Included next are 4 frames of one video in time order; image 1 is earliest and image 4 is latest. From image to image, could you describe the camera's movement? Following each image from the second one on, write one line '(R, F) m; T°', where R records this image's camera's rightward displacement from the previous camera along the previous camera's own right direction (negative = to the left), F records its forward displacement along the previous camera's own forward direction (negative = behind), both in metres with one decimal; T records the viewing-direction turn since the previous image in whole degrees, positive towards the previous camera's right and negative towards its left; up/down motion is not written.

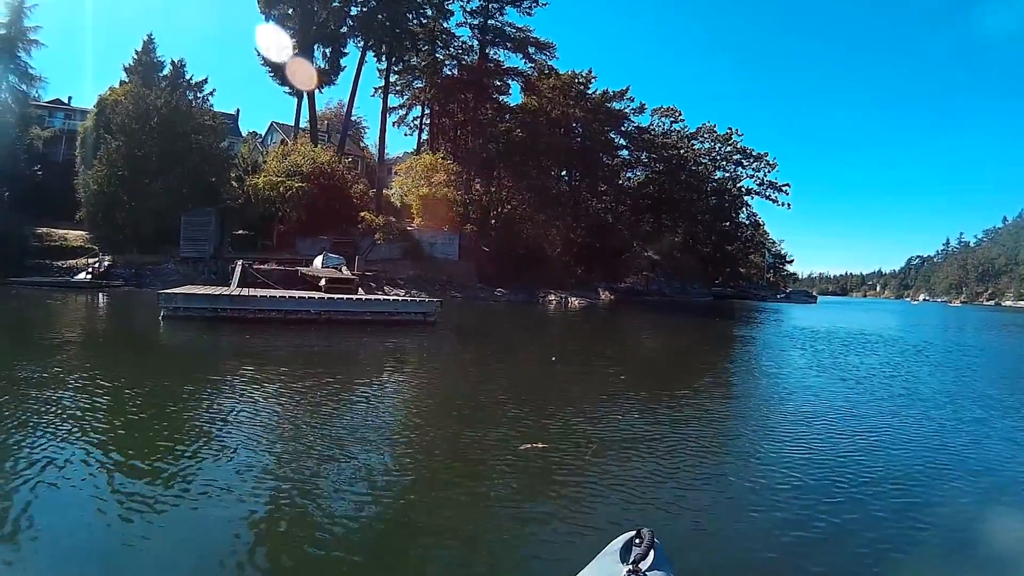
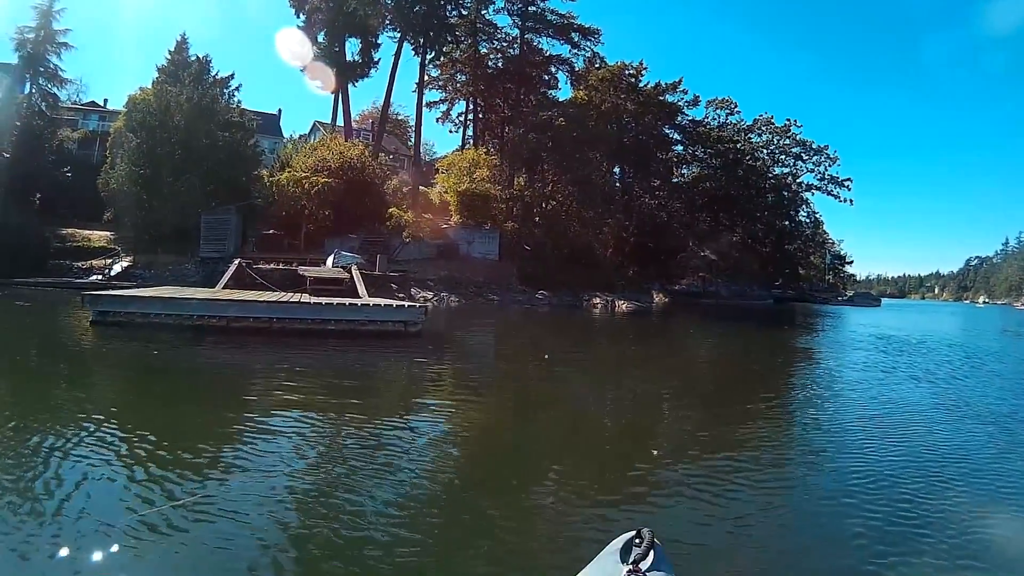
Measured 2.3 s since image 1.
(+0.2, +2.0) m; -4°
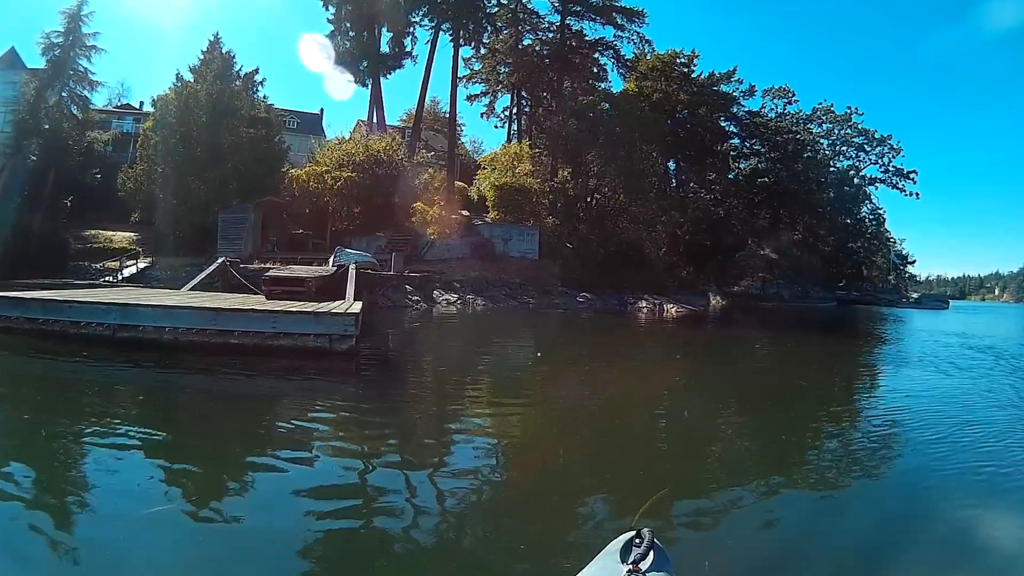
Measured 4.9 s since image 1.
(+0.3, +1.8) m; -4°
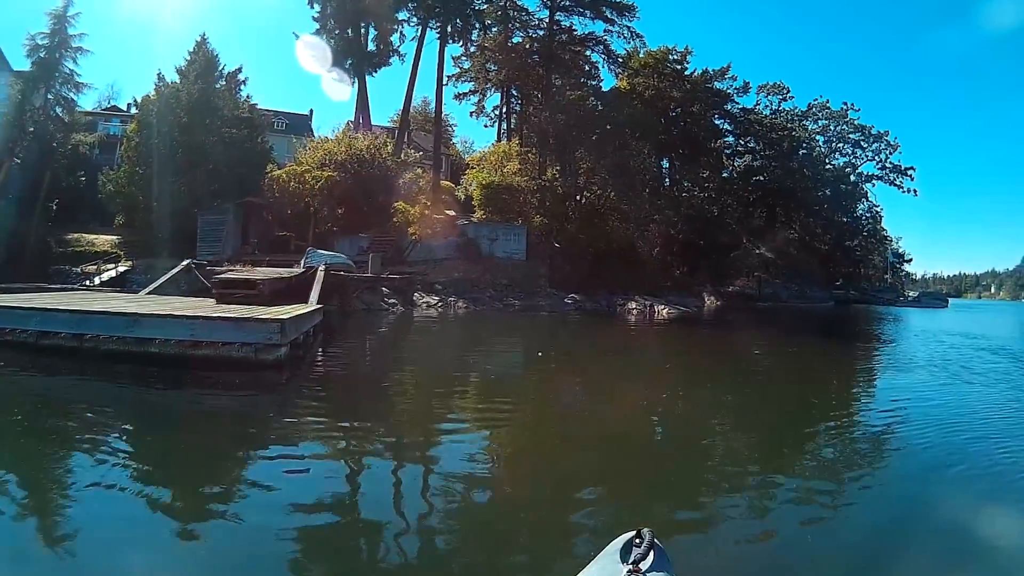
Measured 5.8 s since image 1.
(+0.3, +0.3) m; 0°
